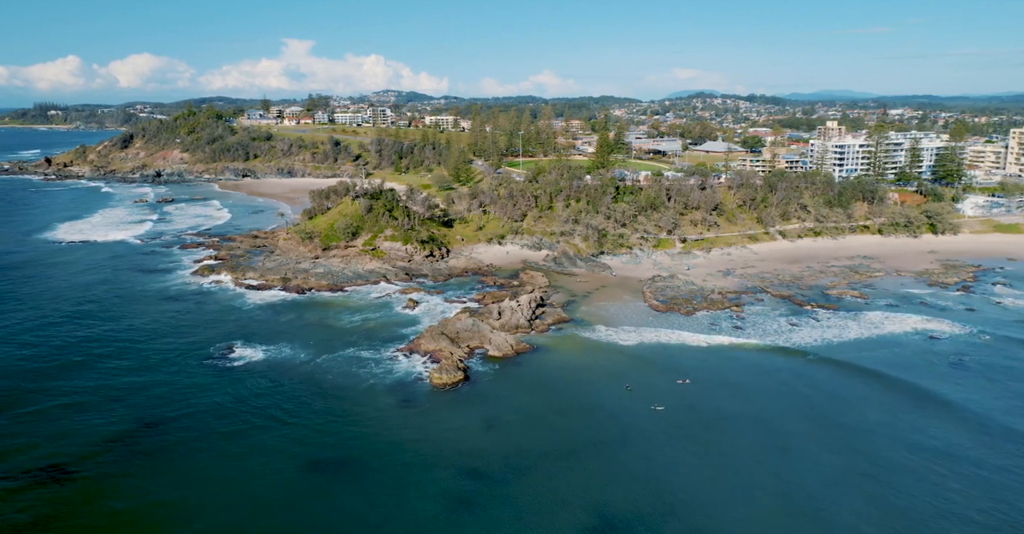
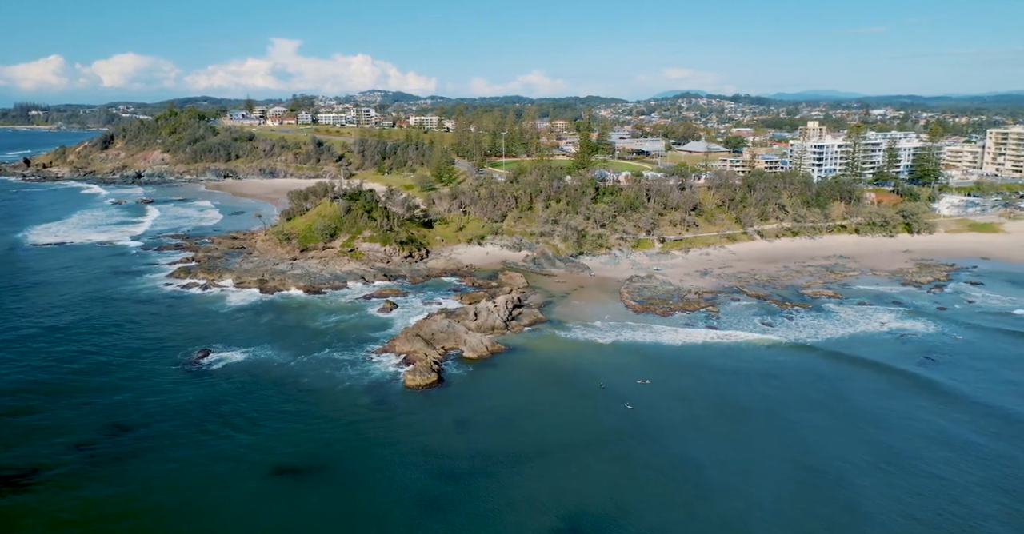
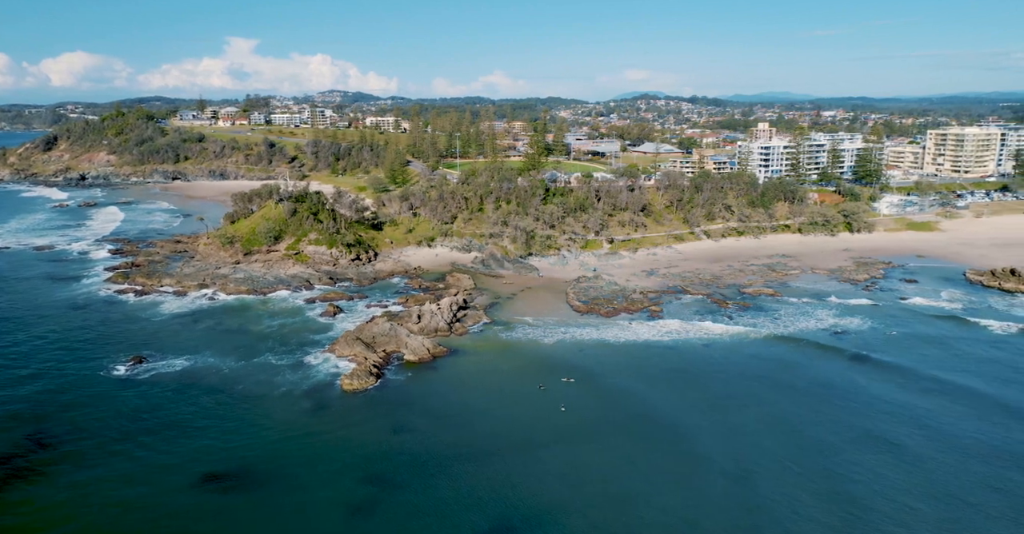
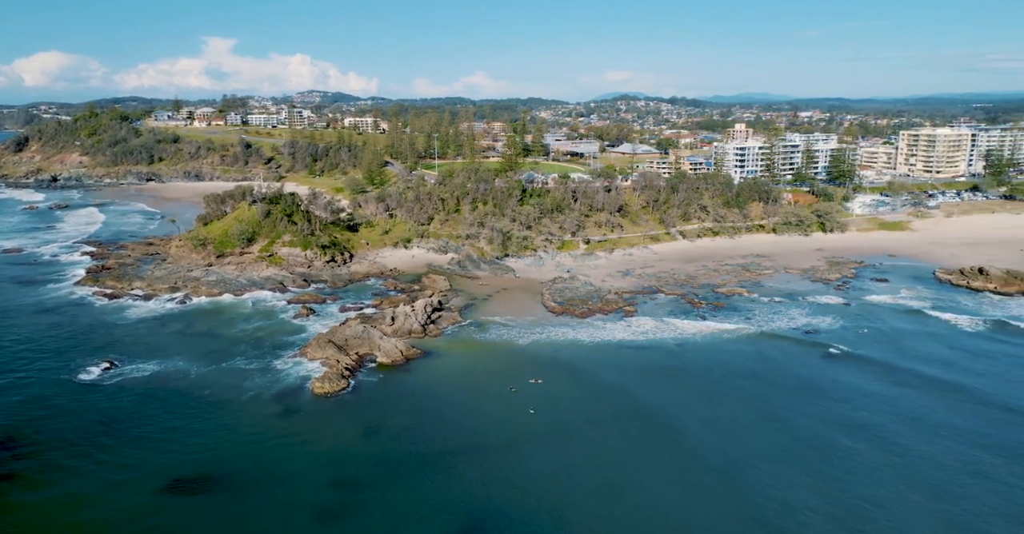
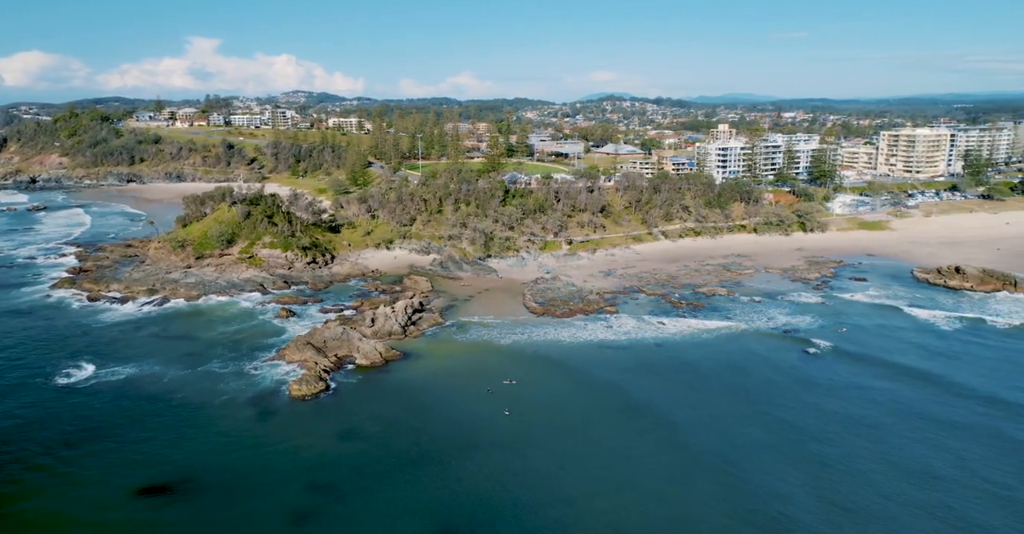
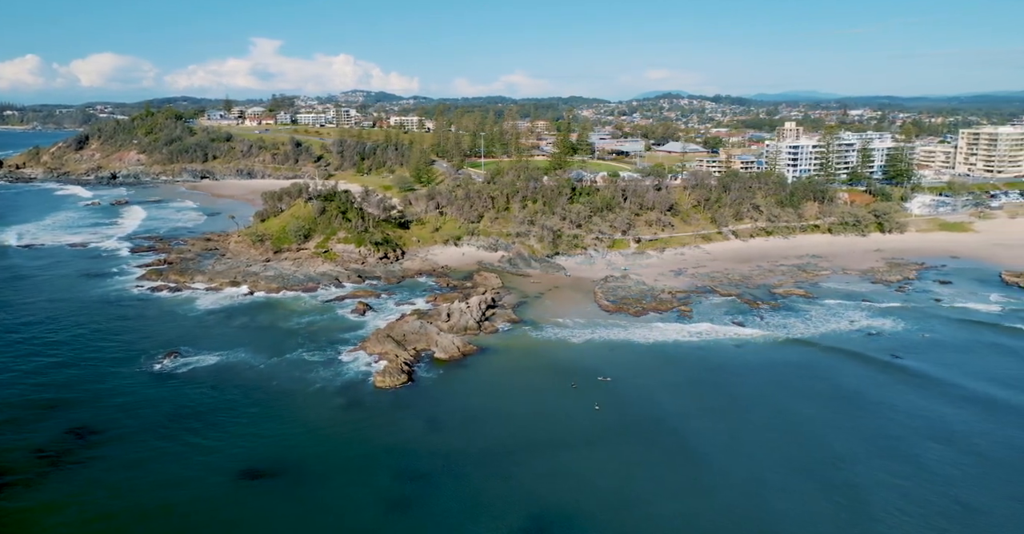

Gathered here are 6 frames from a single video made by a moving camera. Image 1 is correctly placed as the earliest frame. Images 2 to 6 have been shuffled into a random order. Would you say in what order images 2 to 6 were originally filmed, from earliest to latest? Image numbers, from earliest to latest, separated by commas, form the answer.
2, 6, 3, 4, 5
